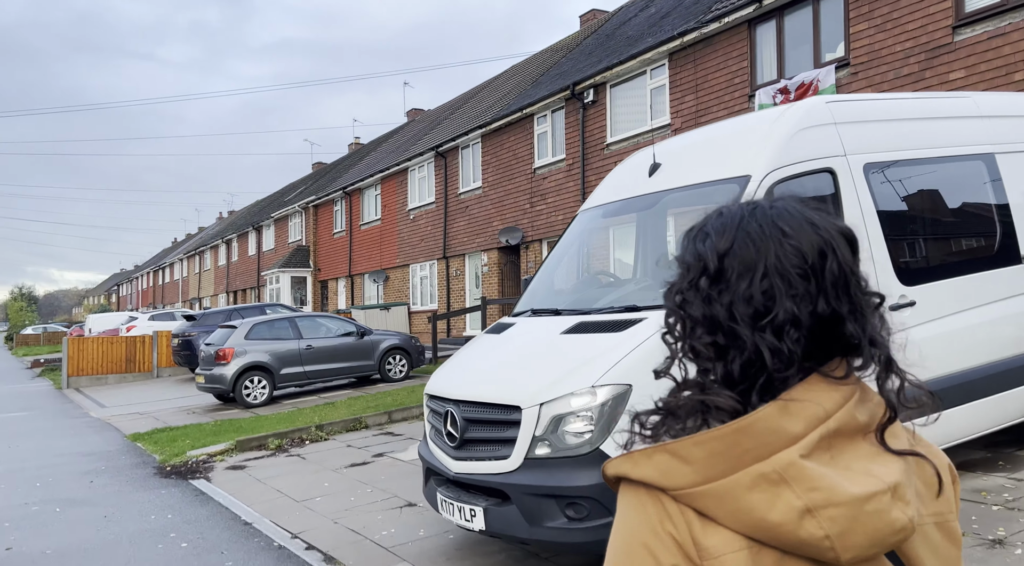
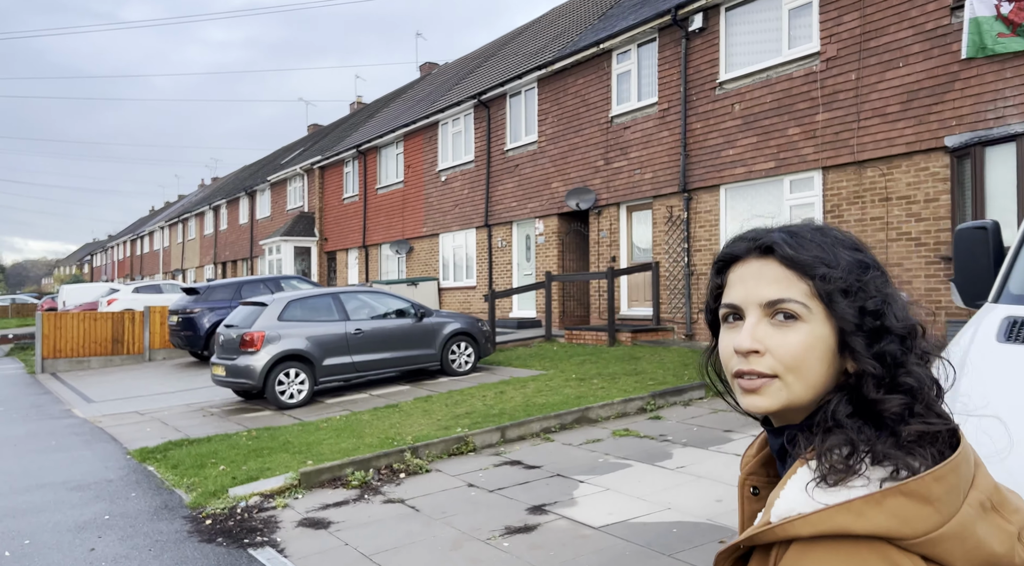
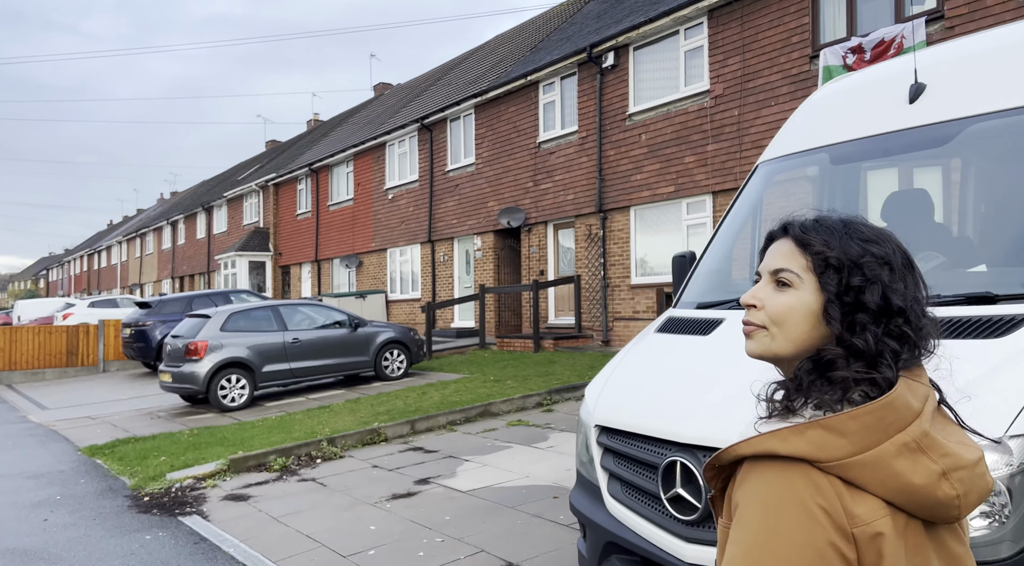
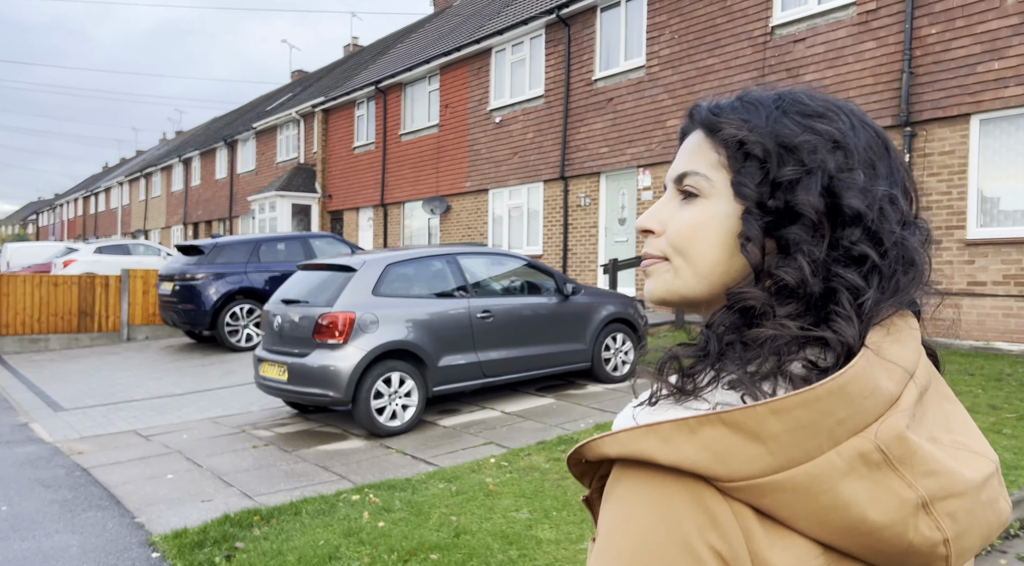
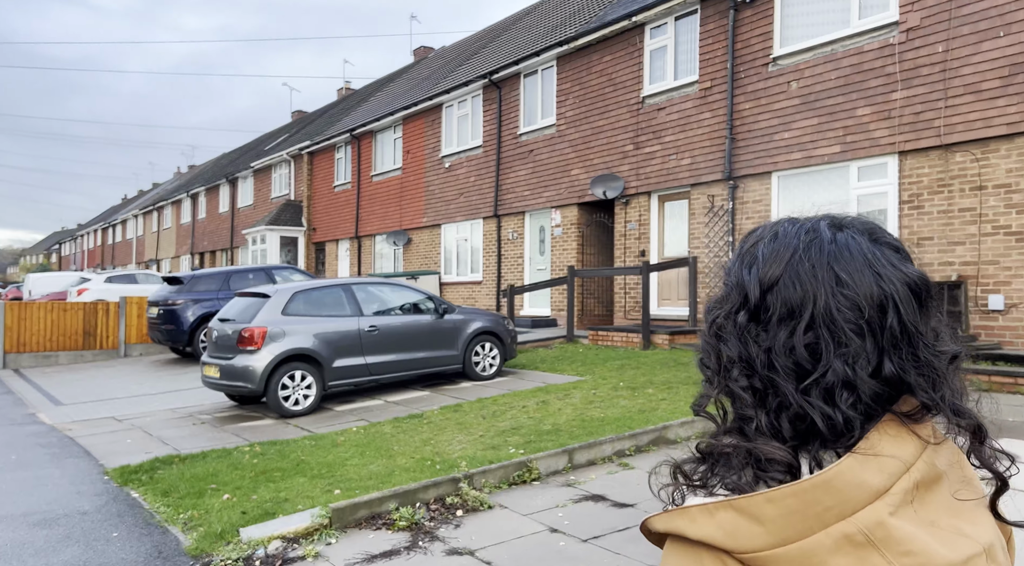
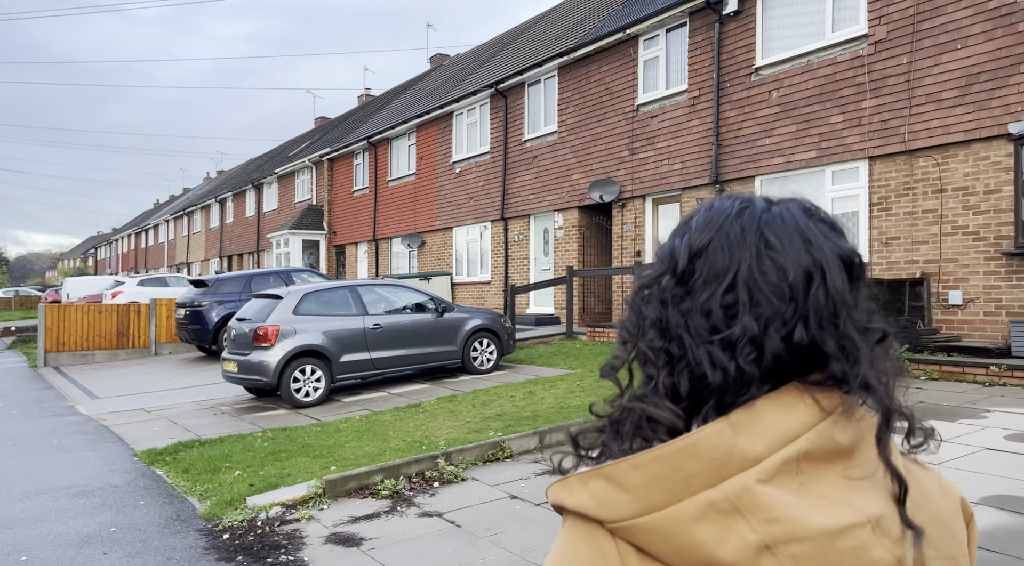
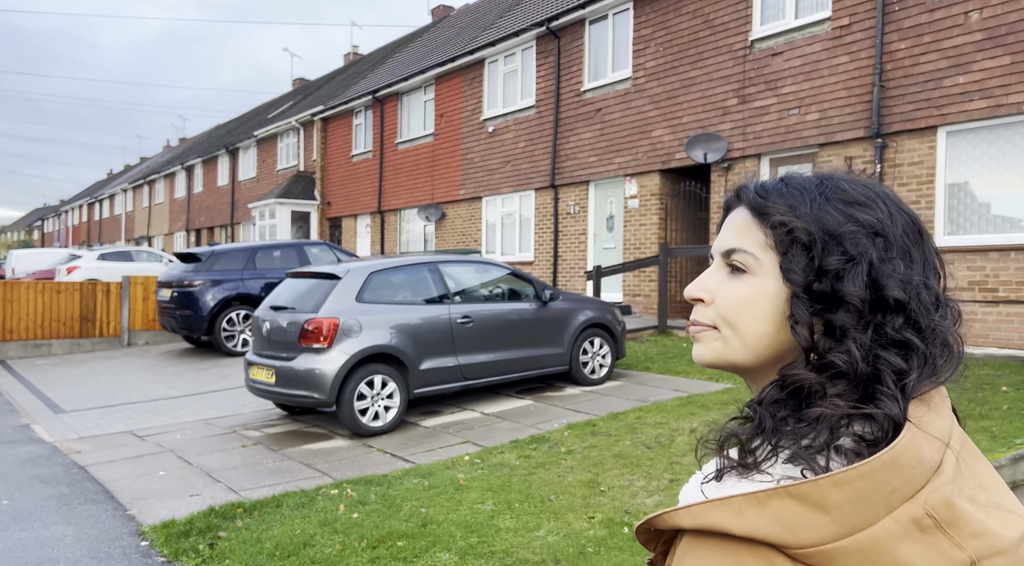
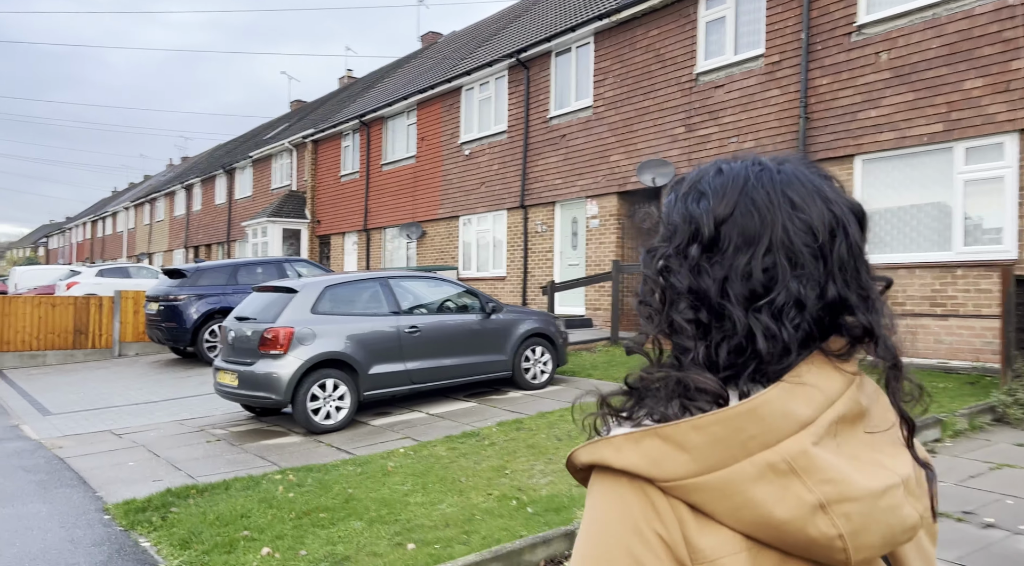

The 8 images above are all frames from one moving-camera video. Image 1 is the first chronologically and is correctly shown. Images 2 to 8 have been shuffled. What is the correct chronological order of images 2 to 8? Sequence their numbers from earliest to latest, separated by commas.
3, 2, 6, 5, 8, 7, 4
